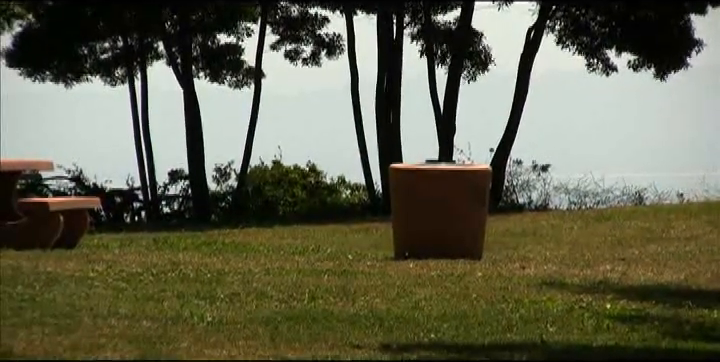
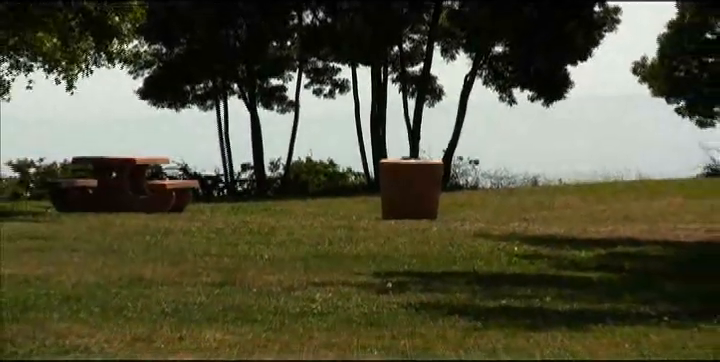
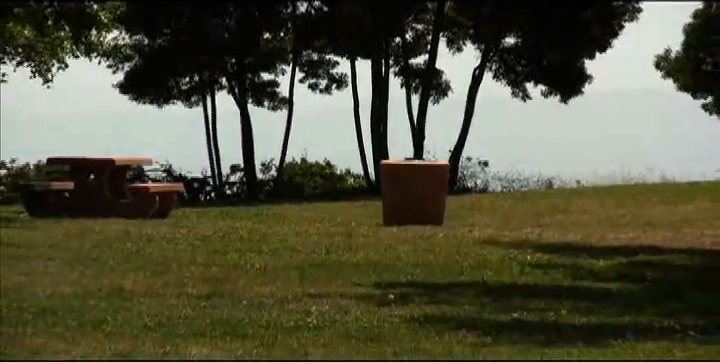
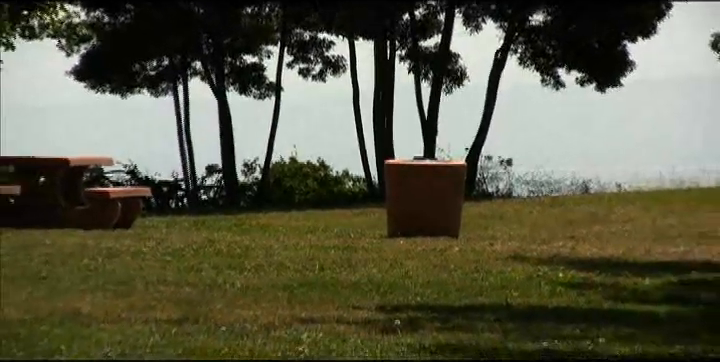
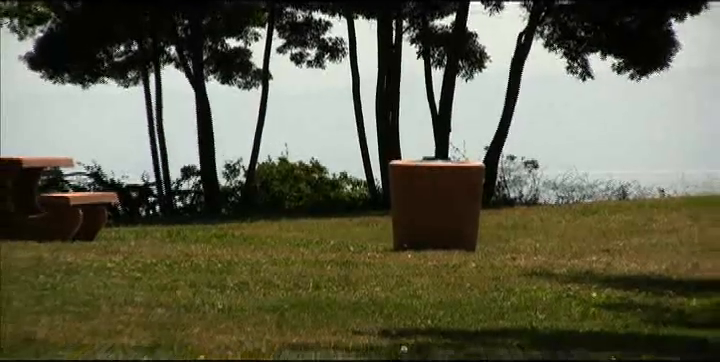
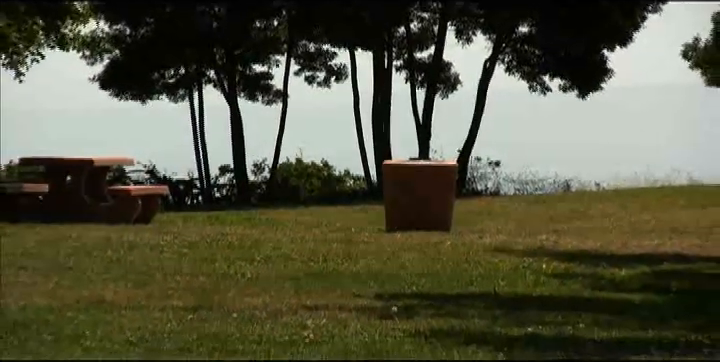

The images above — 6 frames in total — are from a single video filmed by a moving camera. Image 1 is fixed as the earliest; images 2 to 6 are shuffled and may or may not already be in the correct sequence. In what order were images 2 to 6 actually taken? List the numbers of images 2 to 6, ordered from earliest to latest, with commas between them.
5, 4, 6, 3, 2
